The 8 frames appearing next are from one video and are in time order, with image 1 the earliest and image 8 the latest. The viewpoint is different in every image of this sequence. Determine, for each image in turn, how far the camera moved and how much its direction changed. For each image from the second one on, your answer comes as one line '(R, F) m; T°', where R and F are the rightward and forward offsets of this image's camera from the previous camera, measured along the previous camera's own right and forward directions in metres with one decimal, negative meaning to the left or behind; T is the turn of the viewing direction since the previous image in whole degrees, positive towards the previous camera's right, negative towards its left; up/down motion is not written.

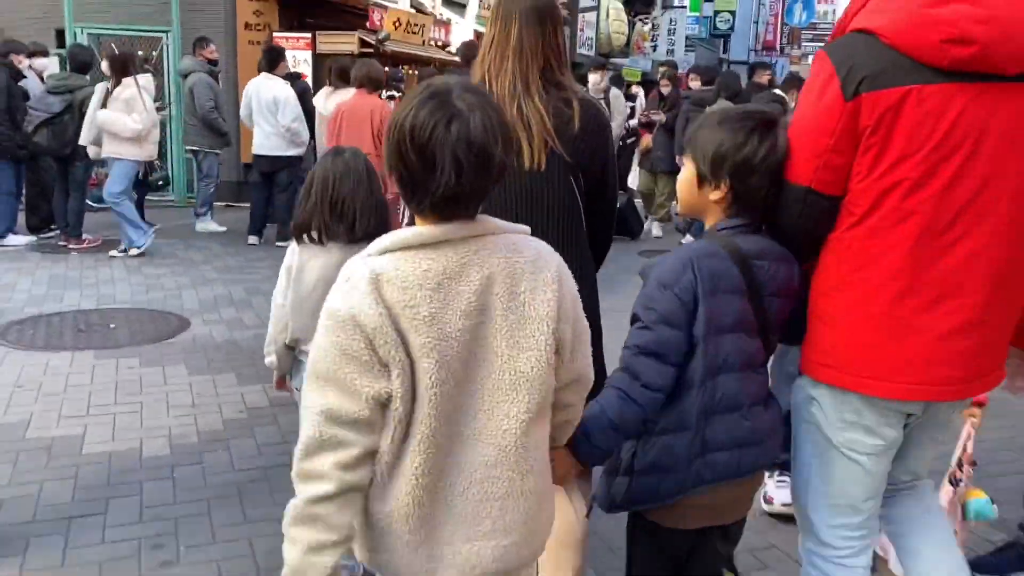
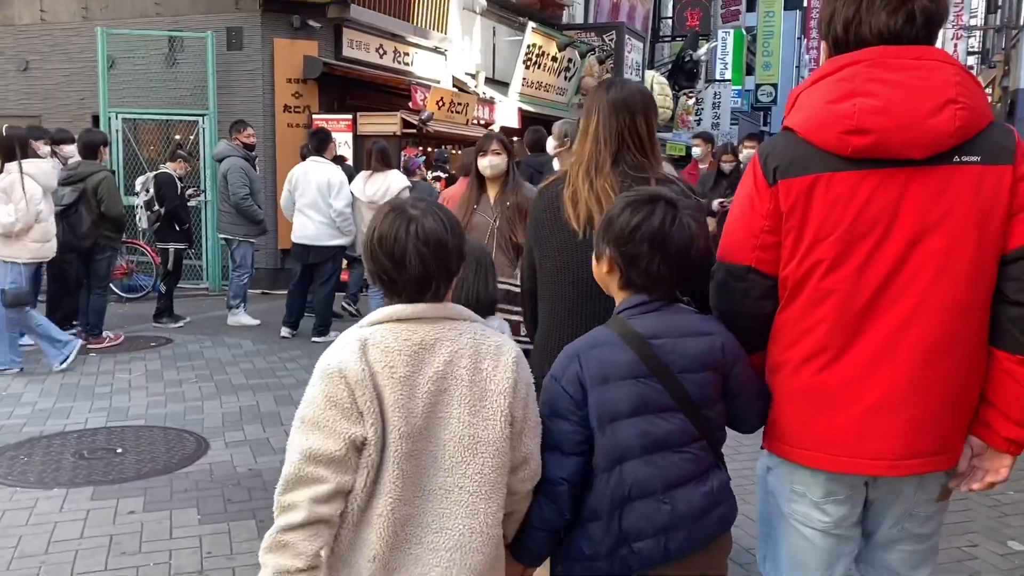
(-0.2, +0.8) m; -3°
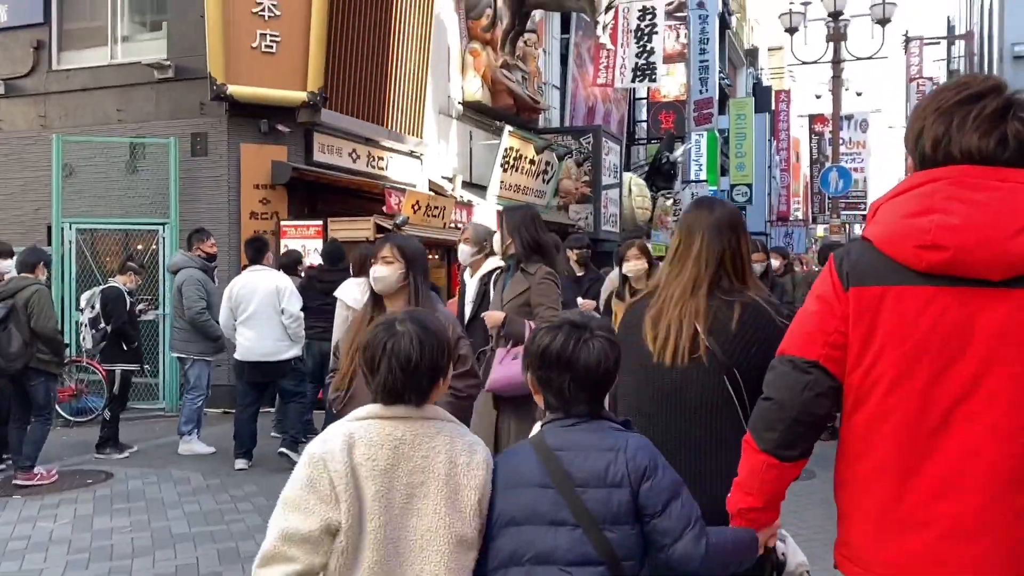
(0.0, +0.7) m; +2°
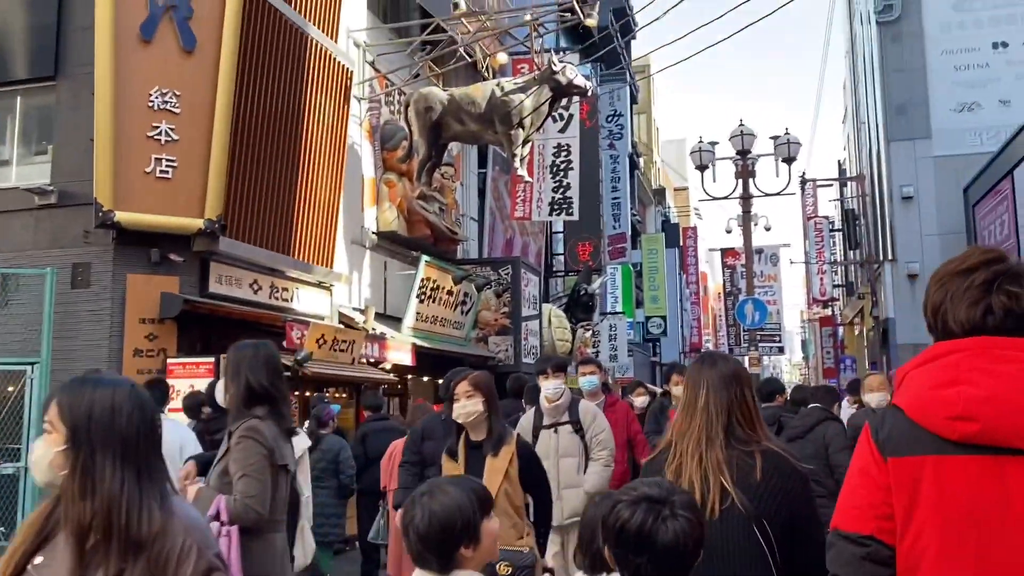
(0.0, +0.7) m; +6°
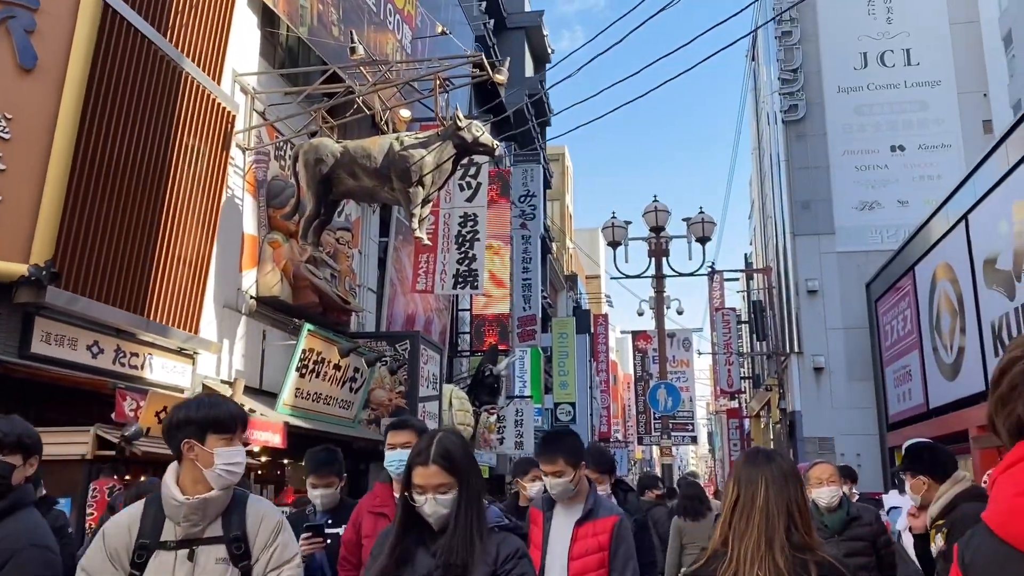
(+0.3, +1.2) m; +6°
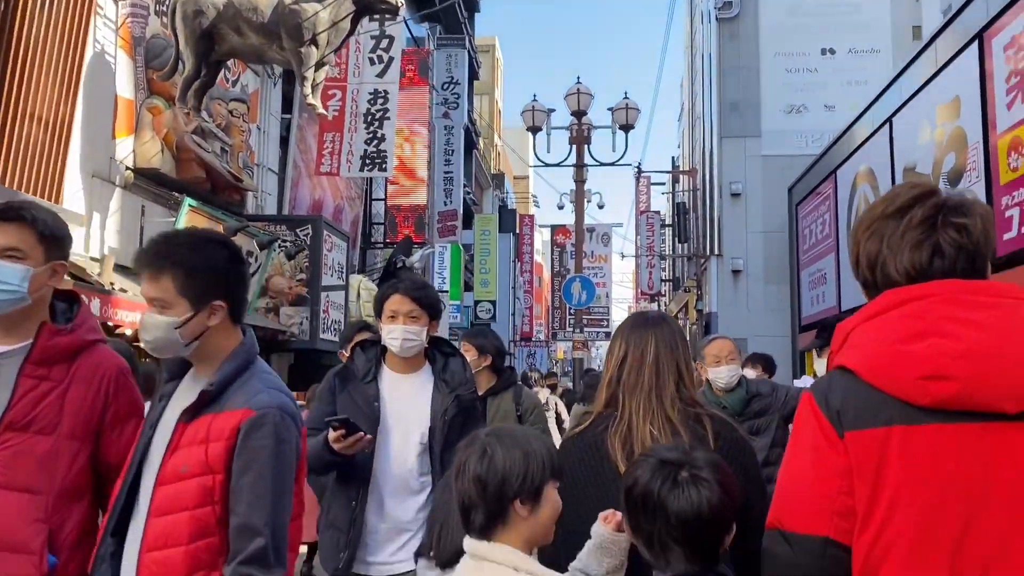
(+0.3, +0.7) m; +5°
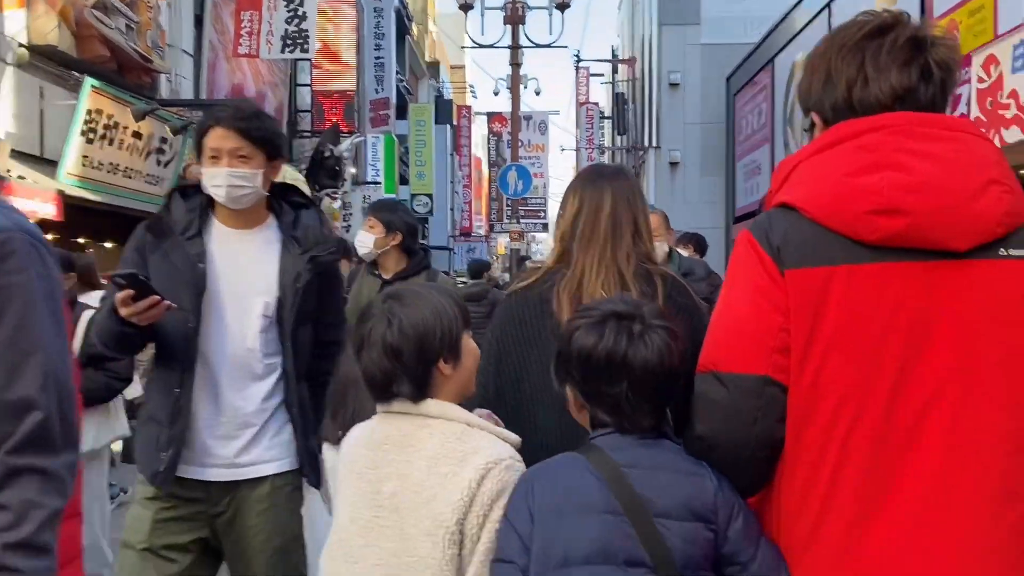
(+0.1, +0.2) m; +4°
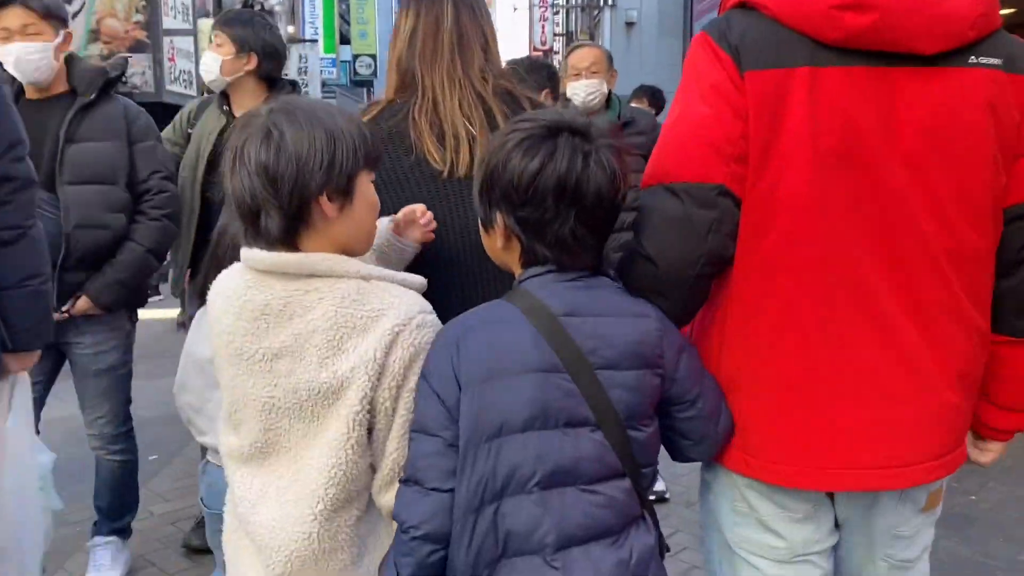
(+0.1, +0.3) m; +3°
